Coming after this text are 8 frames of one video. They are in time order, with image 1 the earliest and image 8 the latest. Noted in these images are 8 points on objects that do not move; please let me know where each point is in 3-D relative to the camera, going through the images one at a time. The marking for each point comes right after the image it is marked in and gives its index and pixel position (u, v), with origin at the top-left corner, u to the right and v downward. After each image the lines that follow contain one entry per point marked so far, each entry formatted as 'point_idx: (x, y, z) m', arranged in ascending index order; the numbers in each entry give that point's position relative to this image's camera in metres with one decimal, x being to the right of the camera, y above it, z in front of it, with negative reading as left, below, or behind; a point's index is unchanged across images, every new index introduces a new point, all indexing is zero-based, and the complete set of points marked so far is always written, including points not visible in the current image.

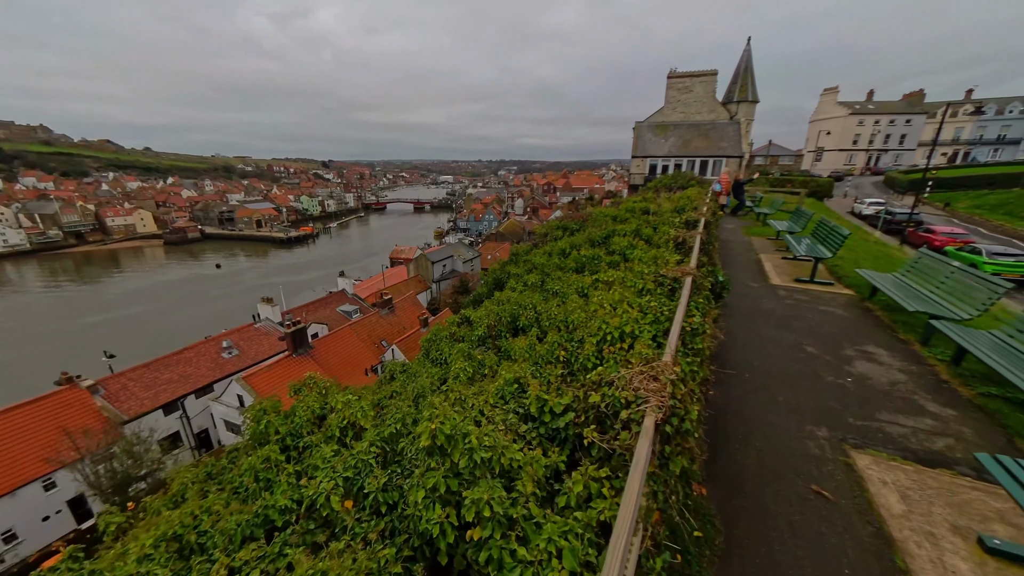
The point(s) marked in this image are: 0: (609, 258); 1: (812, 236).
0: (+2.4, +0.7, +9.0) m
1: (+9.4, +1.6, +11.2) m
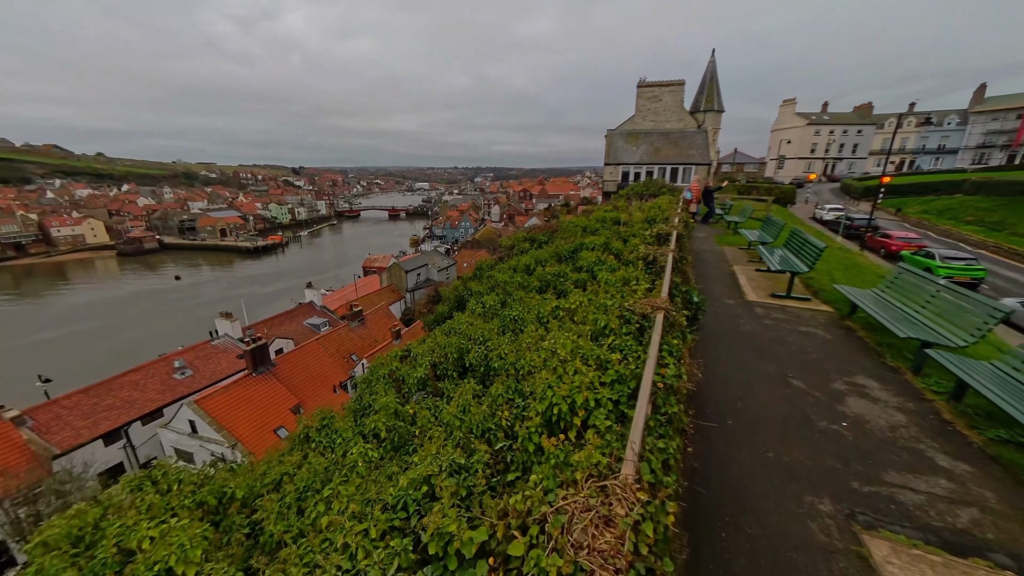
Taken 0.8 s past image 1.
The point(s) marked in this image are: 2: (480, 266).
0: (+1.4, +0.2, +8.2) m
1: (+8.3, +1.3, +10.8) m
2: (-1.2, +0.7, +12.9) m
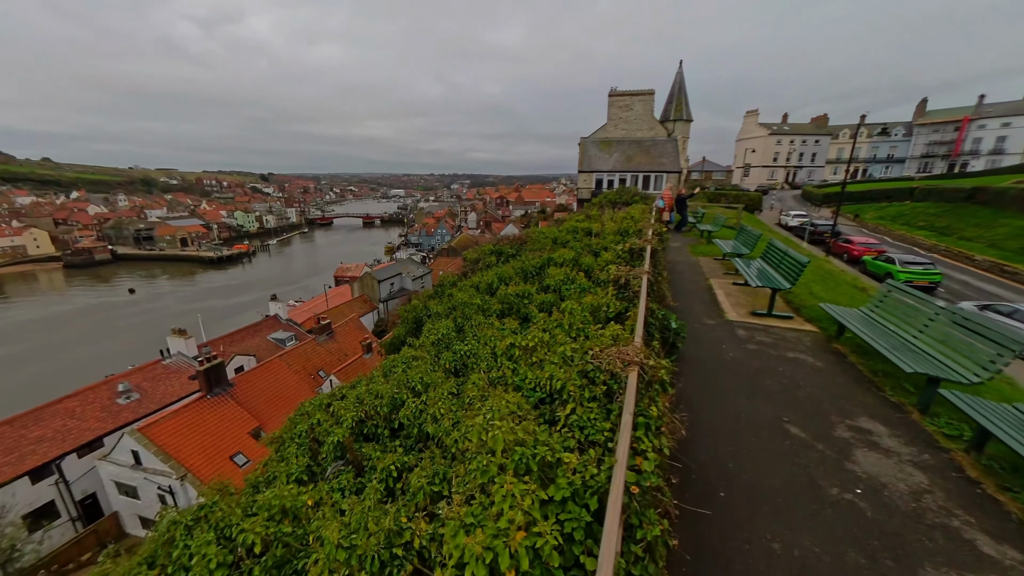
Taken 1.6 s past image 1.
0: (+0.6, -0.2, +7.3) m
1: (+7.2, +0.8, +10.3) m
2: (-2.3, +0.2, +11.8) m
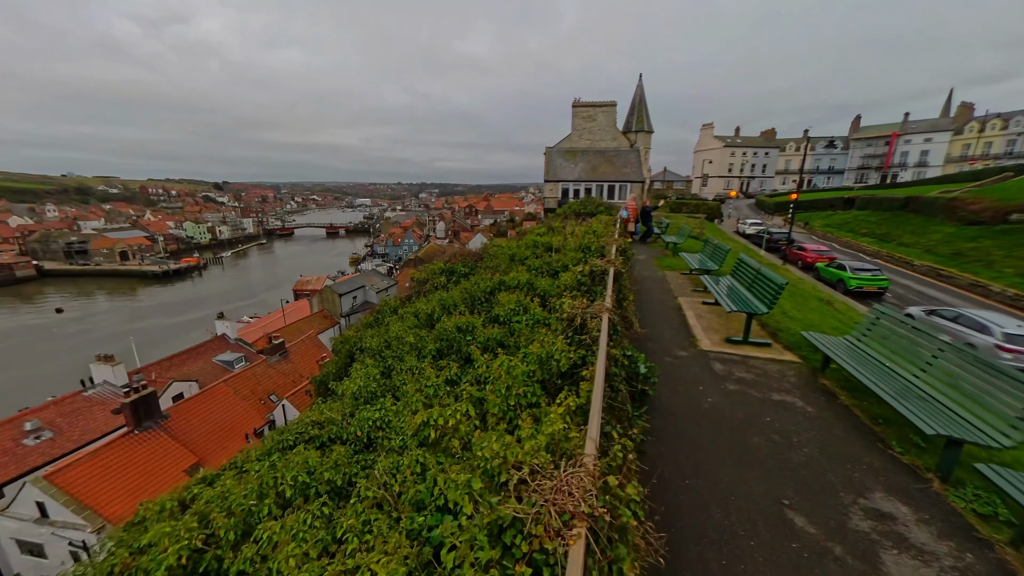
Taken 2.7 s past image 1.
0: (-0.5, -0.8, +6.0) m
1: (+5.9, +0.3, +9.6) m
2: (-3.7, -0.6, +10.3) m
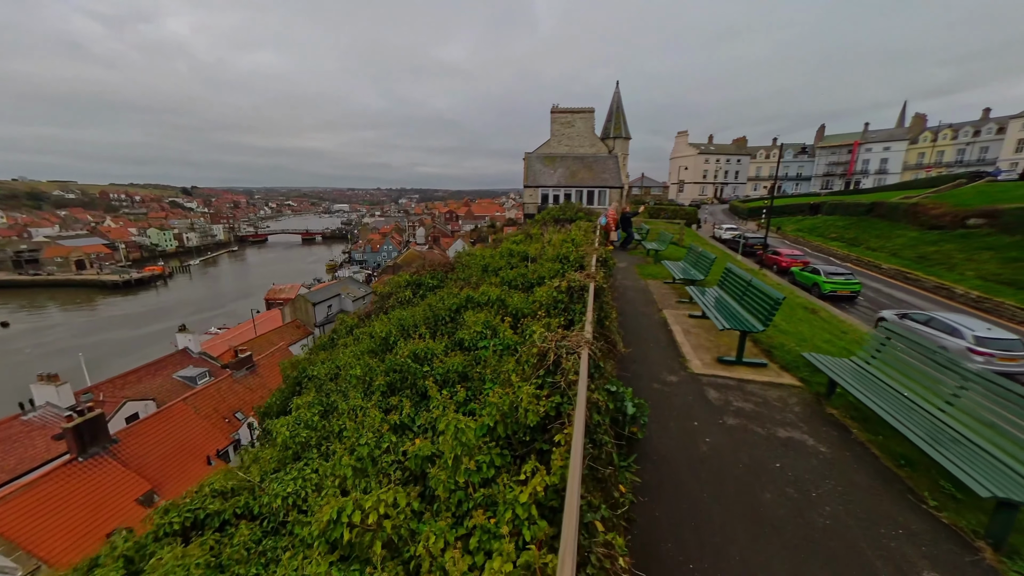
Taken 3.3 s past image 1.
0: (-1.0, -1.1, +5.1) m
1: (+5.2, +0.1, +9.0) m
2: (-4.4, -1.0, +9.2) m
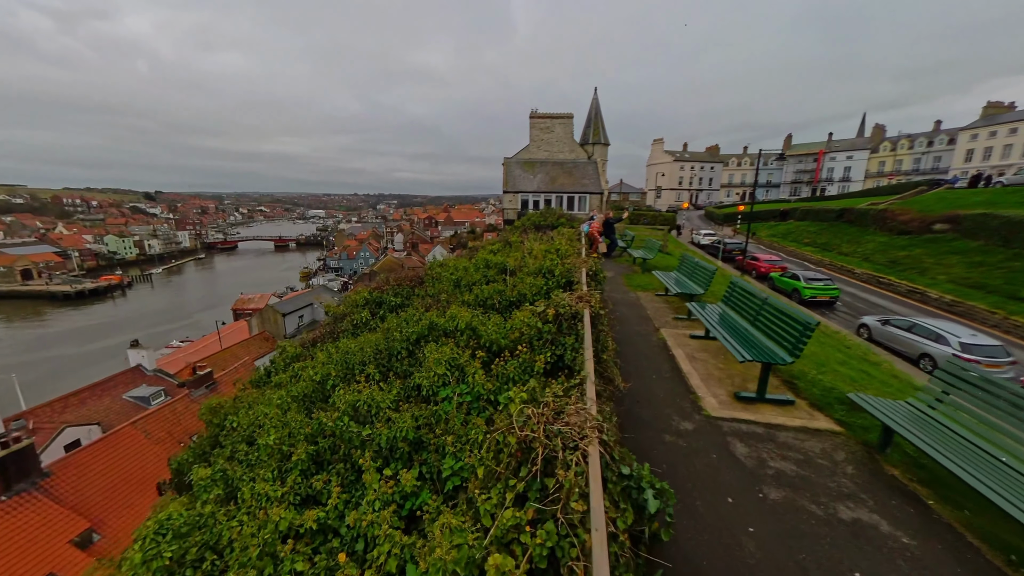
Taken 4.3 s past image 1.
0: (-1.3, -1.5, +3.7) m
1: (+4.7, -0.3, +7.9) m
2: (-4.9, -1.5, +7.6) m
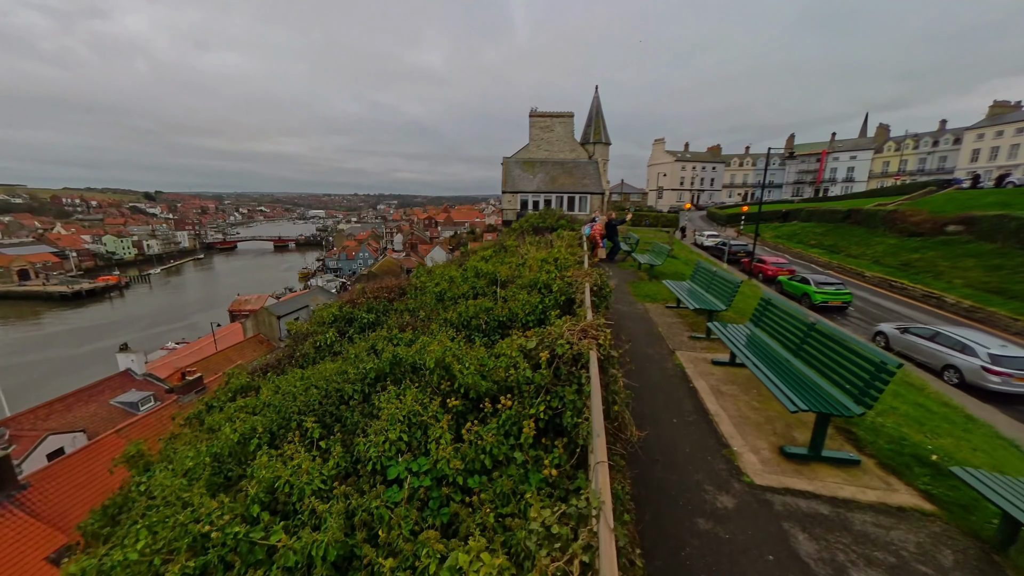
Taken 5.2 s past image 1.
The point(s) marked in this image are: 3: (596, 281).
0: (-1.5, -1.8, +2.5) m
1: (+4.5, -0.6, +6.7) m
2: (-5.1, -1.8, +6.4) m
3: (+1.4, +0.1, +6.3) m
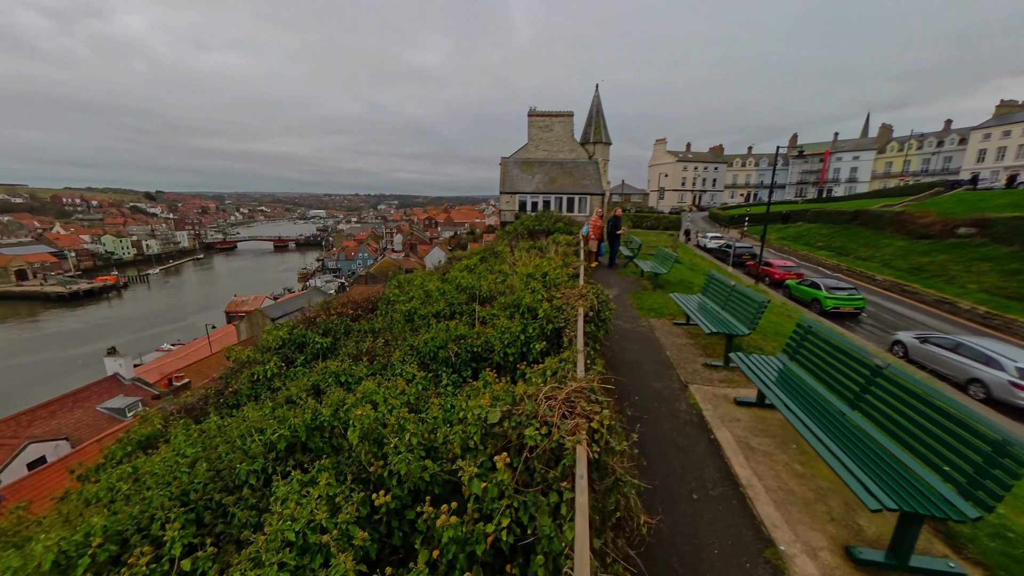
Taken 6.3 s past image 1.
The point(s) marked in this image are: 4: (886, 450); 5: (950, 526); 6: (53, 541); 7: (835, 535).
0: (-1.8, -2.1, +1.3) m
1: (+4.2, -1.0, +5.5) m
2: (-5.4, -2.1, +5.2) m
3: (+1.1, -0.2, +5.1) m
4: (+3.6, -1.5, +3.6) m
5: (+4.1, -2.2, +3.4) m
6: (-3.8, -2.2, +3.0) m
7: (+3.0, -2.2, +3.3) m
